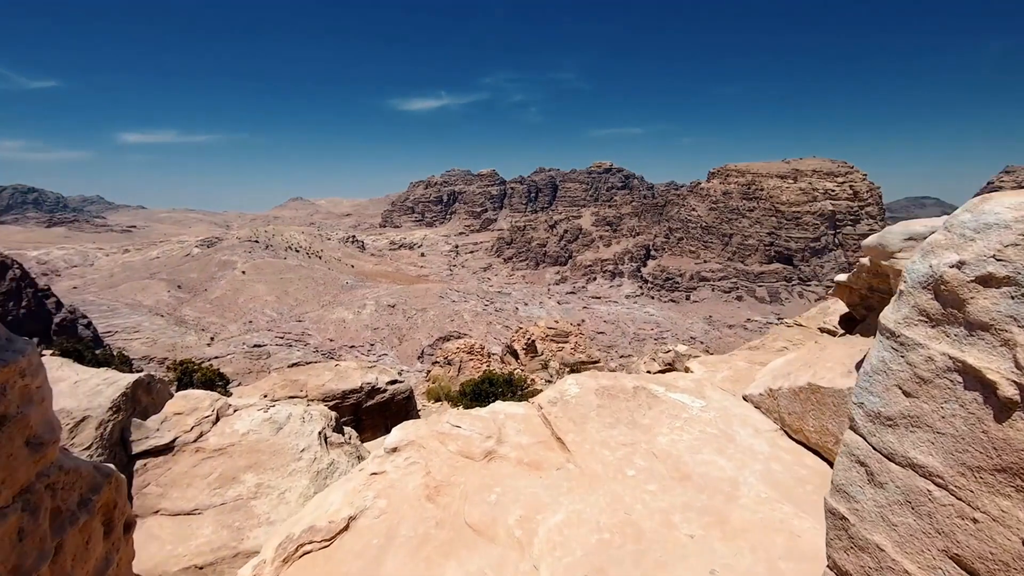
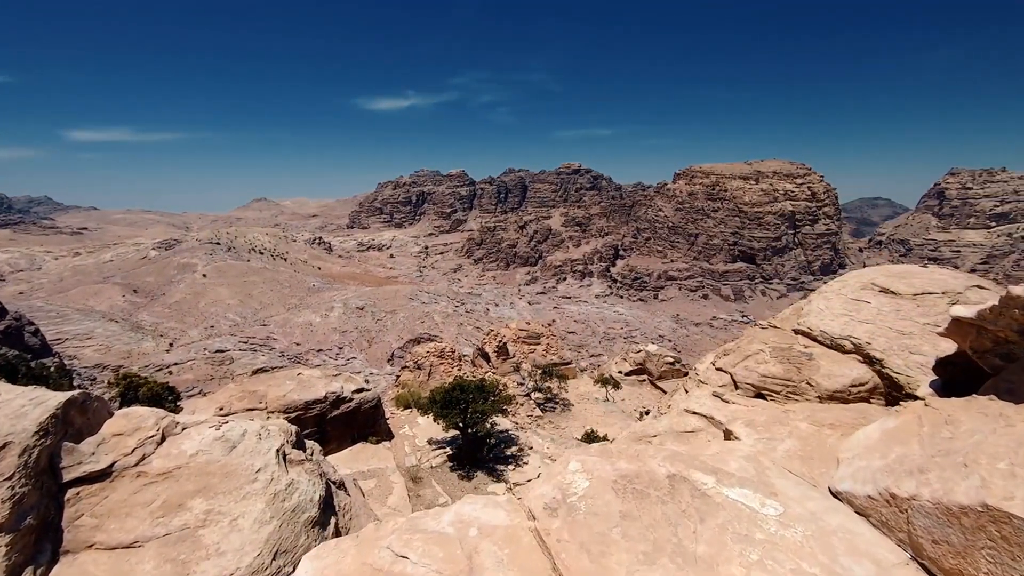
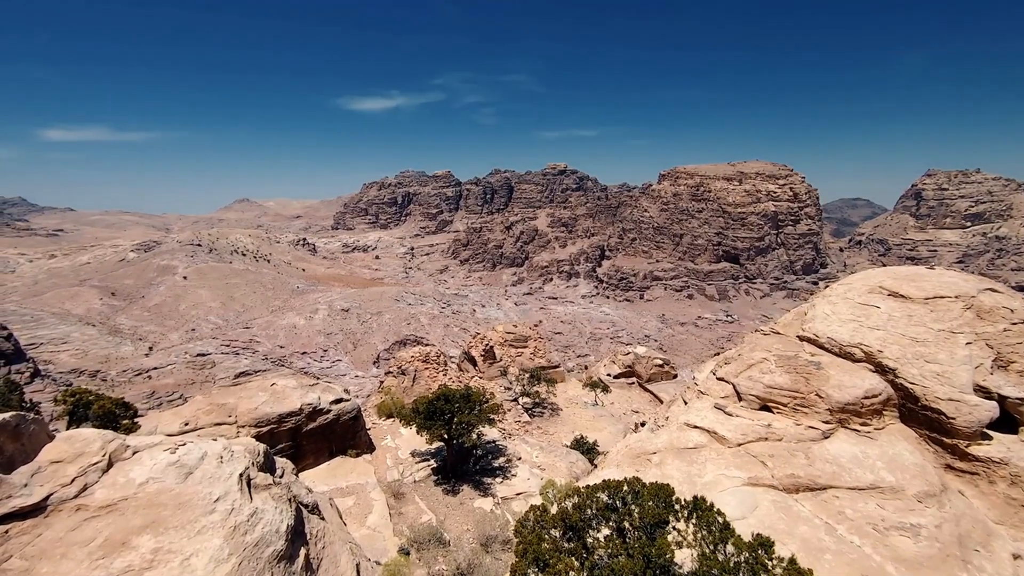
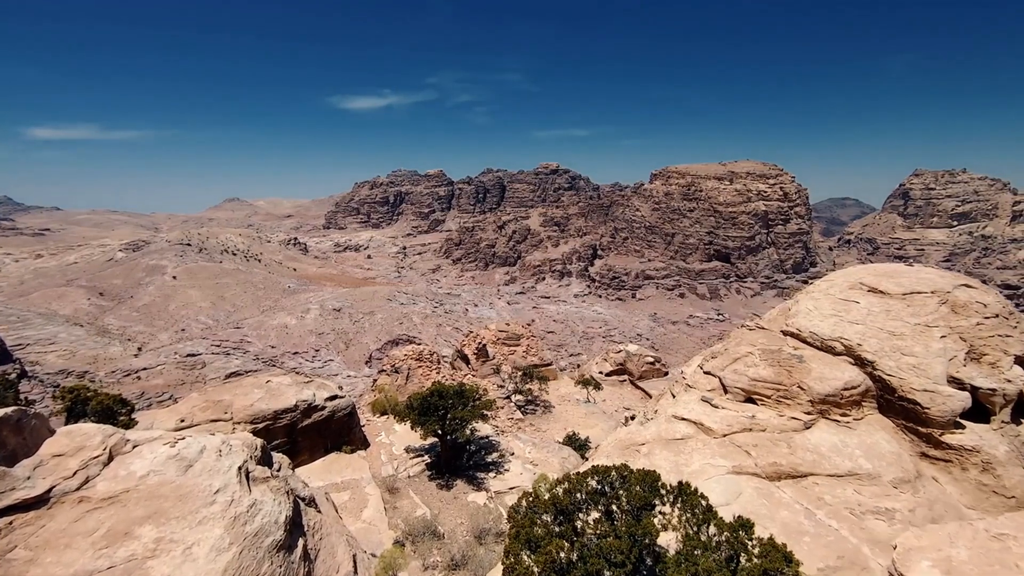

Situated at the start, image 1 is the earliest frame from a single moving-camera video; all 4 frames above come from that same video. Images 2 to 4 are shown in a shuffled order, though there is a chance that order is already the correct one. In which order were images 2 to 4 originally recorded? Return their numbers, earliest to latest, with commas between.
2, 4, 3
